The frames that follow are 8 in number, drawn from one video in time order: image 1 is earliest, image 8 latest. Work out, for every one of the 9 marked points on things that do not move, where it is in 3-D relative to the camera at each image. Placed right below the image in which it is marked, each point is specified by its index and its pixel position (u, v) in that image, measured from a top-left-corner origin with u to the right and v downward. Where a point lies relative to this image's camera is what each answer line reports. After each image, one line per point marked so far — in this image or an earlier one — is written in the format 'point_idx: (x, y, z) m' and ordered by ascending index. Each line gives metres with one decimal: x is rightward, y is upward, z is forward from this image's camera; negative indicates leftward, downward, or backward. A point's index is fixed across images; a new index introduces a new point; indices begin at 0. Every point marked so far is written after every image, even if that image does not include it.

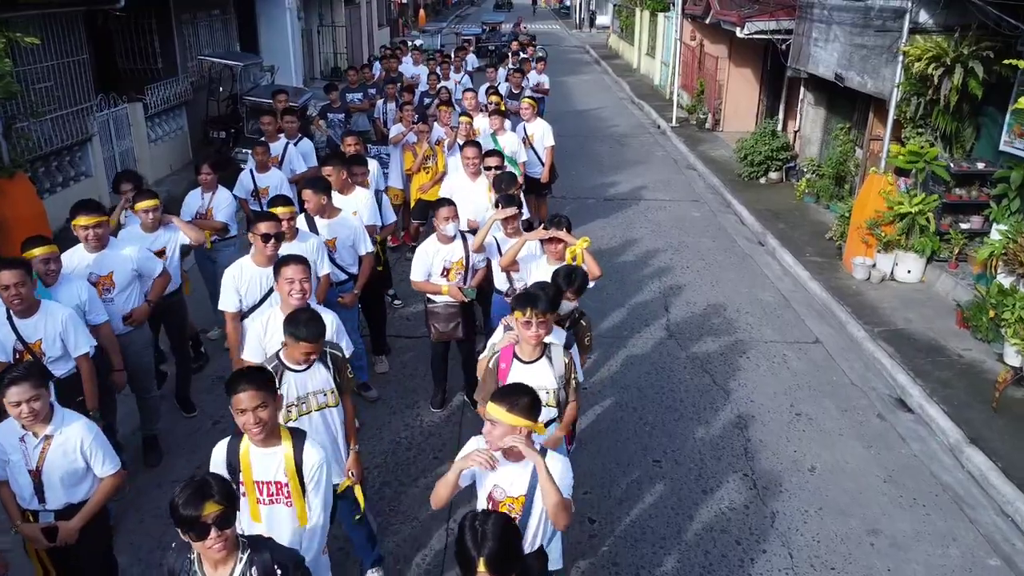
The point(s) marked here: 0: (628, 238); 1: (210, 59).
0: (+1.5, +0.6, +10.3) m
1: (-4.7, +3.5, +12.6) m
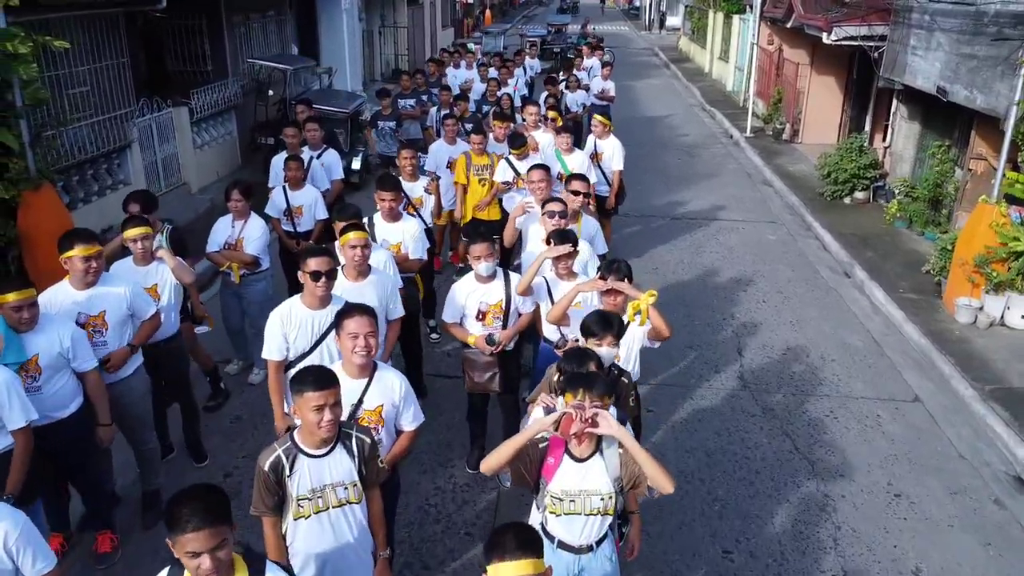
0: (+2.1, +0.2, +9.4) m
1: (-3.7, +3.3, +12.1) m
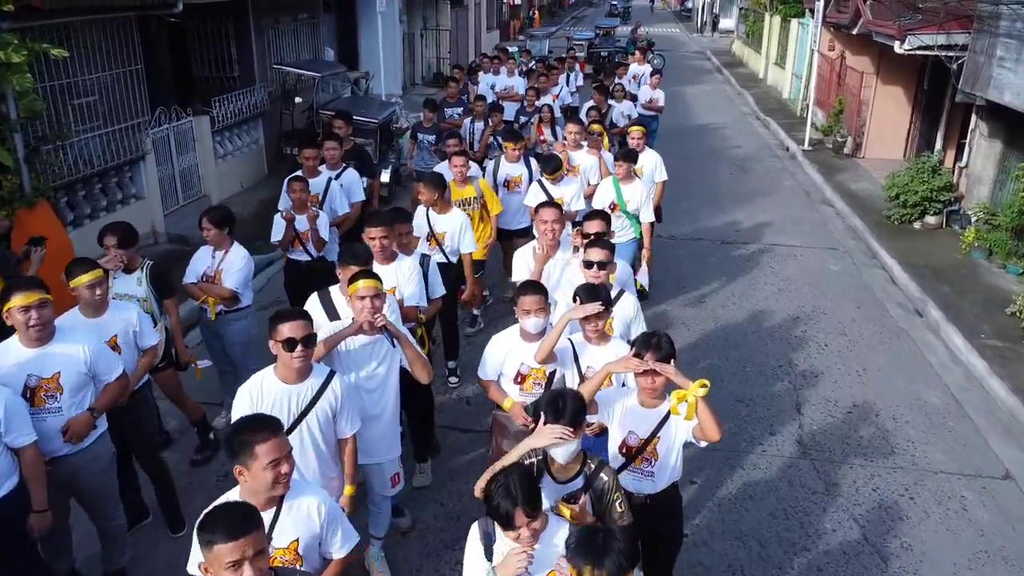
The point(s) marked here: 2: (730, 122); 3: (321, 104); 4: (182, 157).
0: (+2.4, -0.1, +8.5) m
1: (-3.2, +3.1, +11.5) m
2: (+4.9, +3.7, +18.6) m
3: (-2.7, +2.6, +11.7) m
4: (-4.0, +1.6, +10.2) m
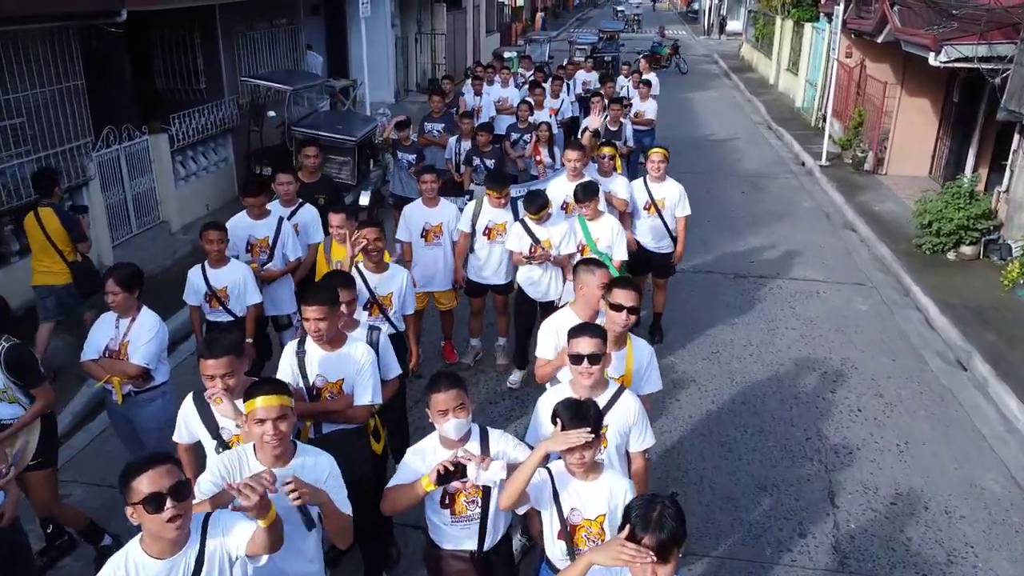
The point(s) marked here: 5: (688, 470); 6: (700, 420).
0: (+2.3, -0.6, +7.4) m
1: (-3.3, +2.6, +10.5) m
2: (+4.8, +3.3, +17.5) m
3: (-2.8, +2.2, +10.7) m
4: (-4.2, +1.2, +9.2) m
5: (+1.2, -1.2, +5.6) m
6: (+1.4, -1.0, +6.2) m
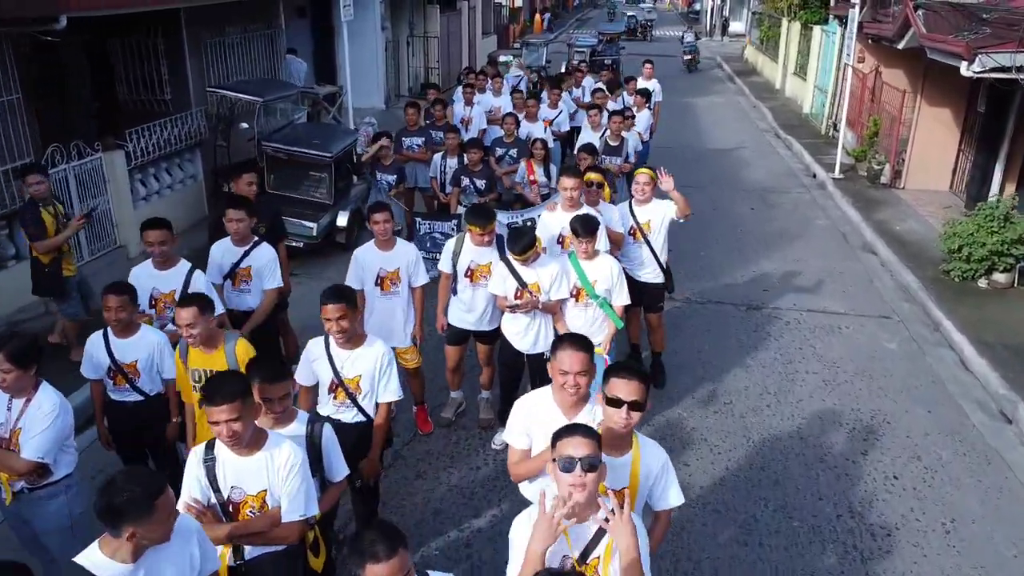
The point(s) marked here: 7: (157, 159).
0: (+2.2, -0.9, +6.6) m
1: (-3.4, +2.3, +9.7) m
2: (+4.7, +2.9, +16.7) m
3: (-3.0, +1.9, +9.9) m
4: (-4.3, +0.9, +8.3) m
5: (+1.1, -1.6, +4.7) m
6: (+1.3, -1.3, +5.4) m
7: (-4.0, +1.5, +9.3) m
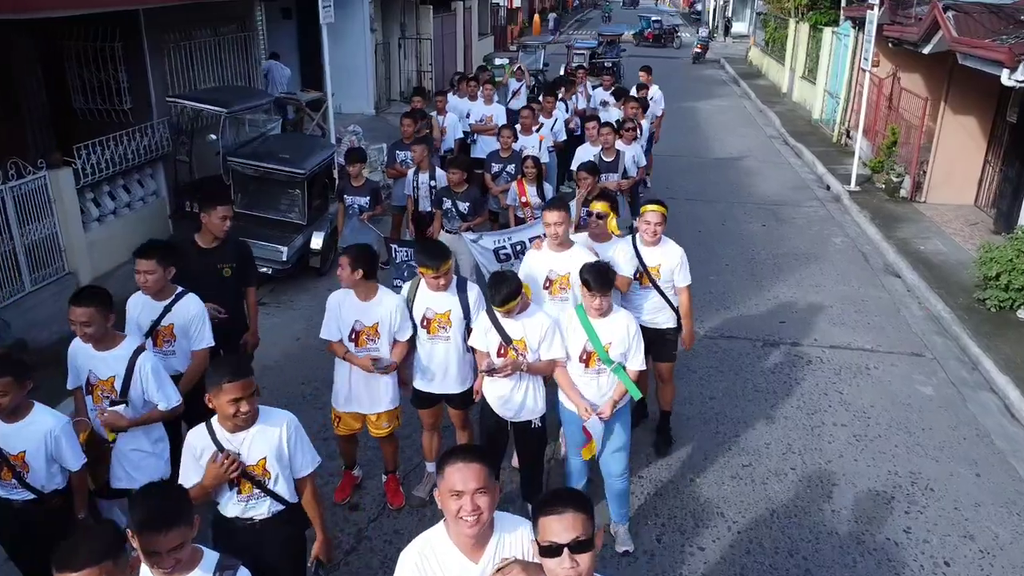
0: (+2.1, -1.2, +5.7) m
1: (-3.5, +2.0, +8.8) m
2: (+4.6, +2.6, +15.8) m
3: (-3.0, +1.5, +9.0) m
4: (-4.4, +0.5, +7.5) m
5: (+1.0, -1.9, +3.9) m
6: (+1.2, -1.6, +4.6) m
7: (-4.1, +1.2, +8.5) m
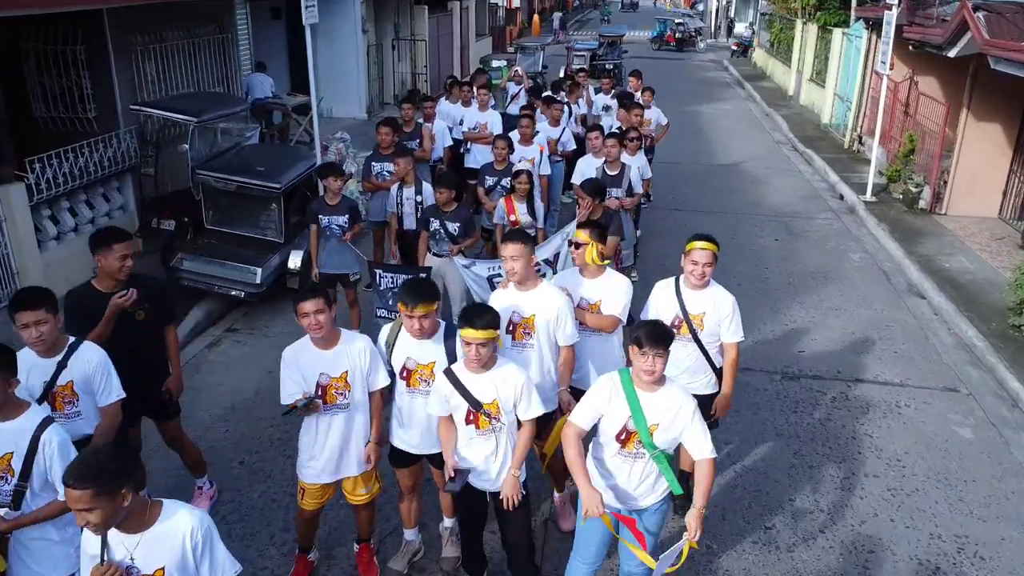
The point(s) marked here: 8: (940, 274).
0: (+2.1, -1.4, +5.1) m
1: (-3.5, +1.8, +8.2) m
2: (+4.6, +2.4, +15.1) m
3: (-3.1, +1.3, +8.4) m
4: (-4.4, +0.3, +6.8) m
5: (+0.9, -2.1, +3.2) m
6: (+1.2, -1.9, +3.9) m
7: (-4.2, +0.9, +7.8) m
8: (+4.7, +0.2, +9.1) m
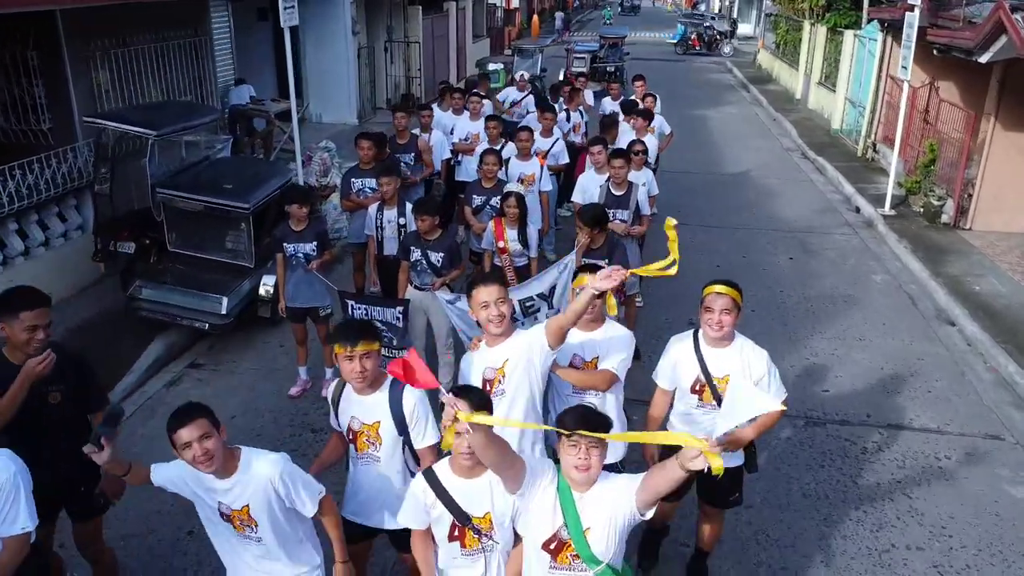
0: (+2.0, -1.7, +4.3) m
1: (-3.6, +1.5, +7.4) m
2: (+4.5, +2.1, +14.4) m
3: (-3.2, +1.1, +7.6) m
4: (-4.5, +0.1, +6.1) m
5: (+0.9, -2.4, +2.5) m
6: (+1.1, -2.1, +3.2) m
7: (-4.2, +0.7, +7.1) m
8: (+4.7, -0.1, +8.4) m
